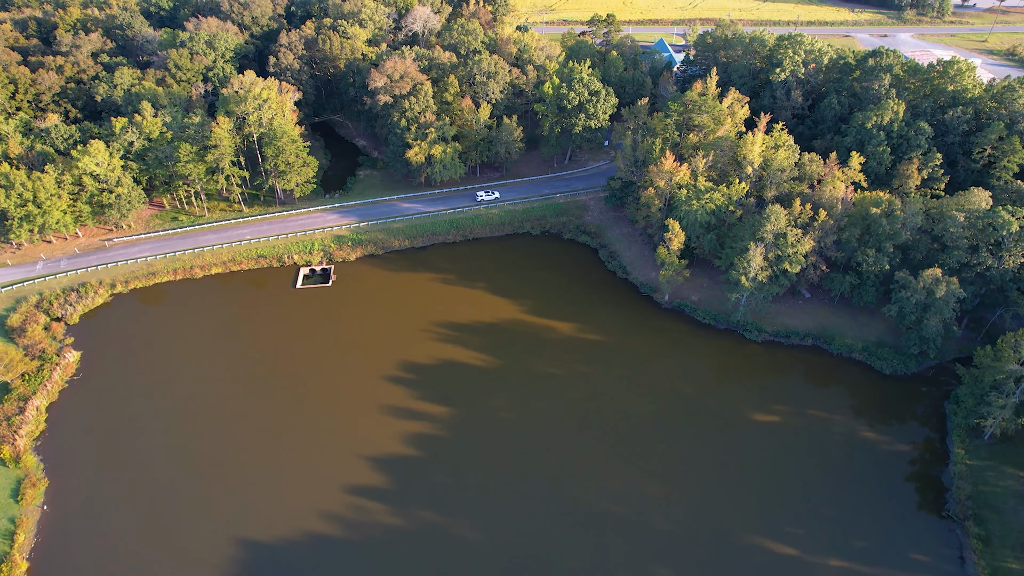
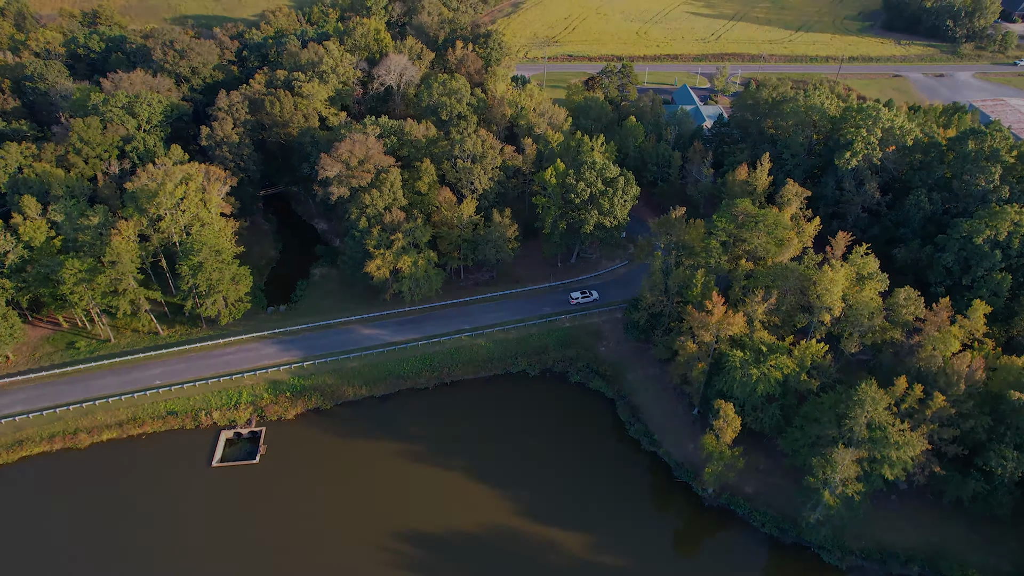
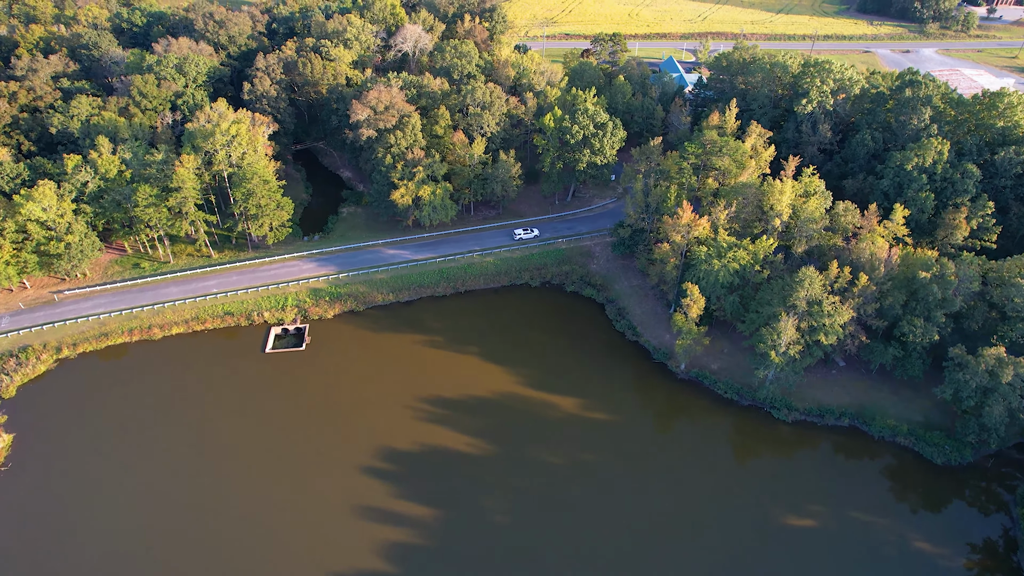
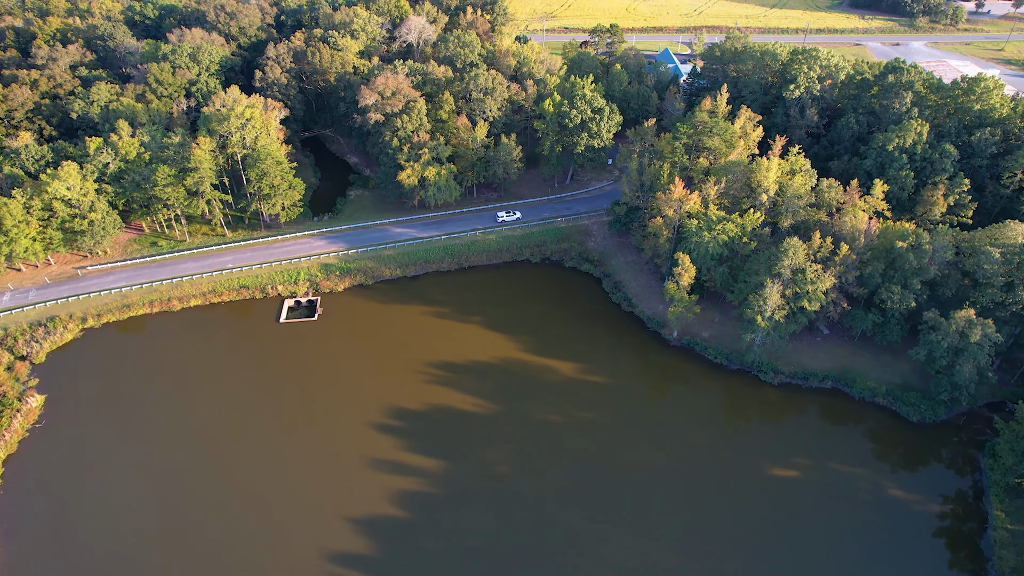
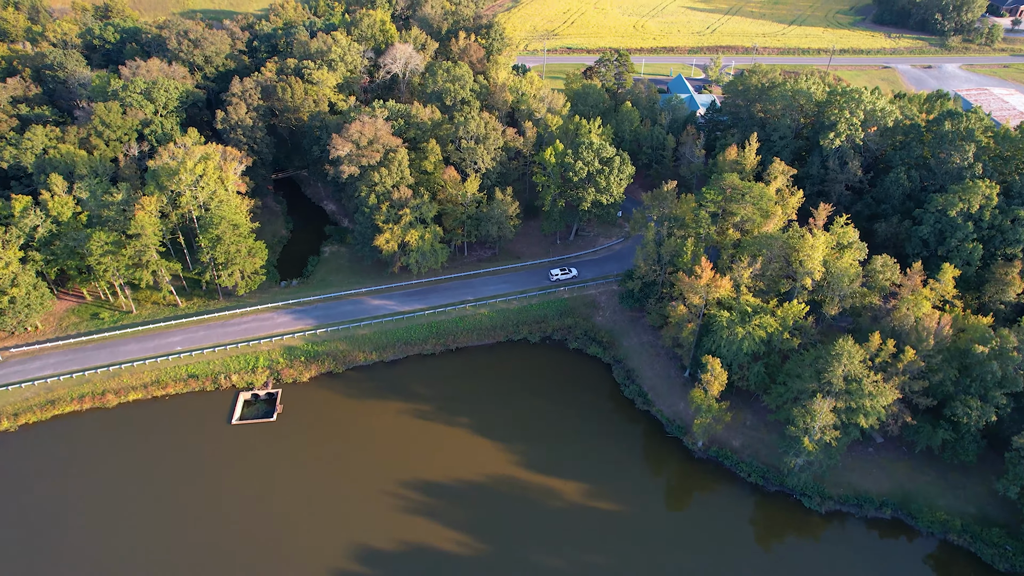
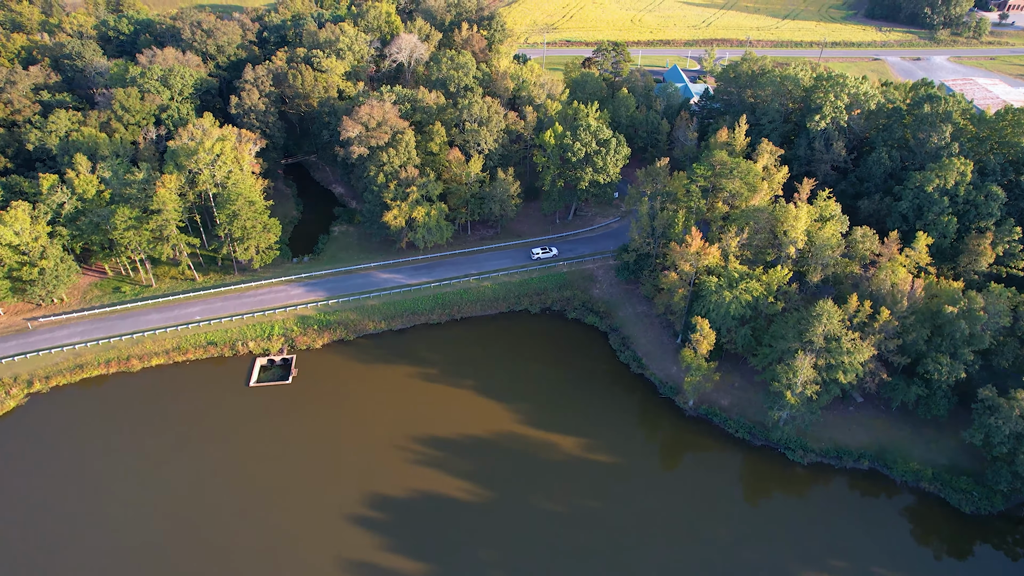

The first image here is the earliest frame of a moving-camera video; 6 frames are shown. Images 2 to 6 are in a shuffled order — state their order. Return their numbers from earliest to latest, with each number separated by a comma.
4, 3, 6, 5, 2
